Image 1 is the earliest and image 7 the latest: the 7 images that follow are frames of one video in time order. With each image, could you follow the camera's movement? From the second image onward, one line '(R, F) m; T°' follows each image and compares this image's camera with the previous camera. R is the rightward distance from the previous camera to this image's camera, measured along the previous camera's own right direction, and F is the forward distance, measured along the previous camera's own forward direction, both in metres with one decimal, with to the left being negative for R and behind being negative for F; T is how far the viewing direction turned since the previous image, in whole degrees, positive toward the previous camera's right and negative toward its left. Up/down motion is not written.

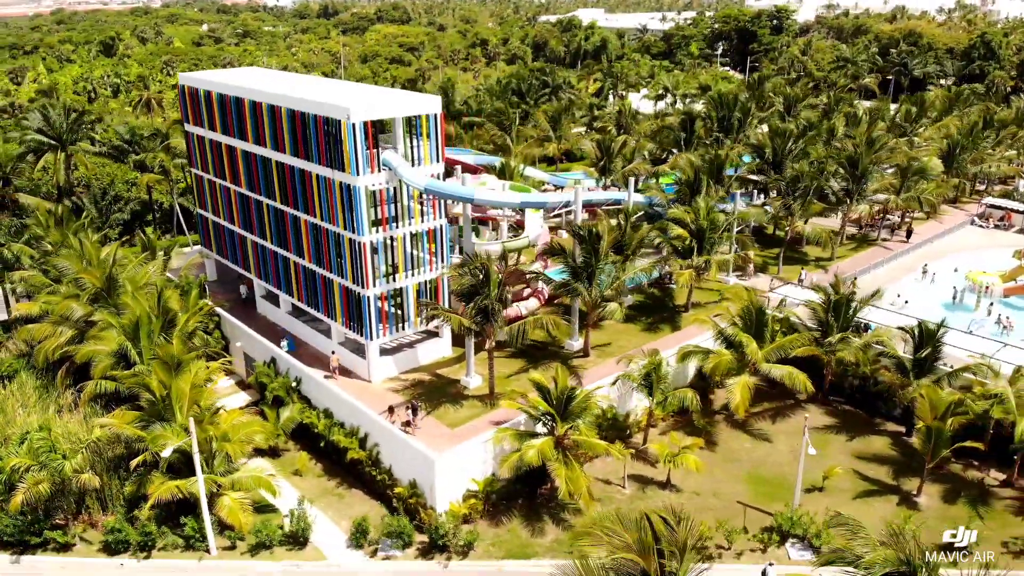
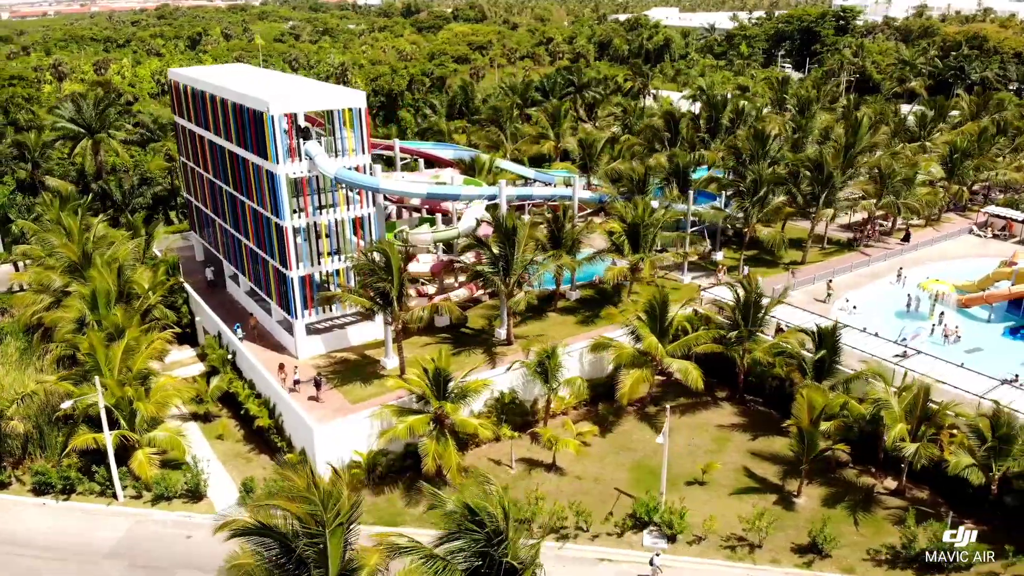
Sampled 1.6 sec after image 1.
(+6.4, -1.0) m; -7°
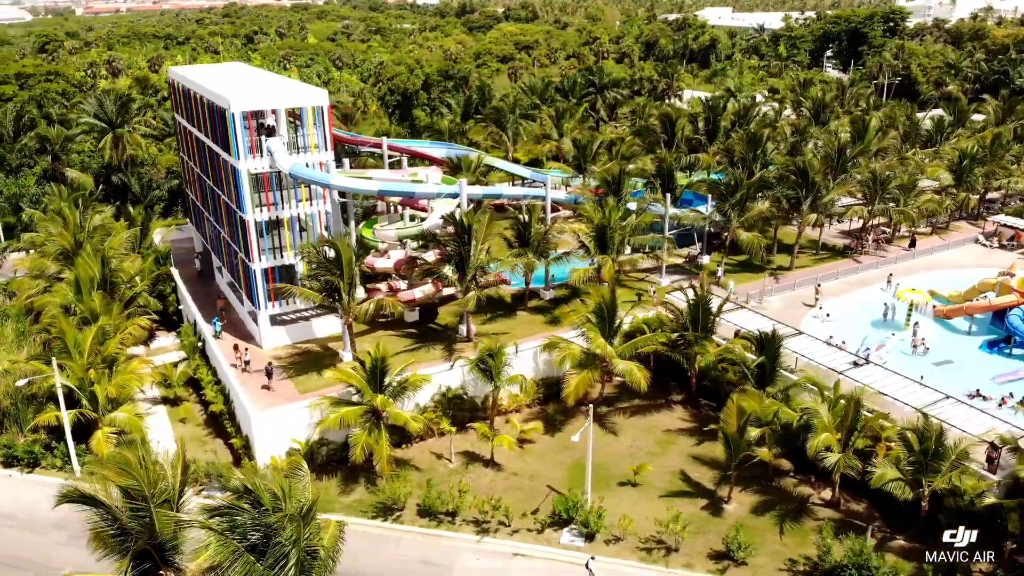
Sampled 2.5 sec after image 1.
(+4.0, -0.3) m; -4°
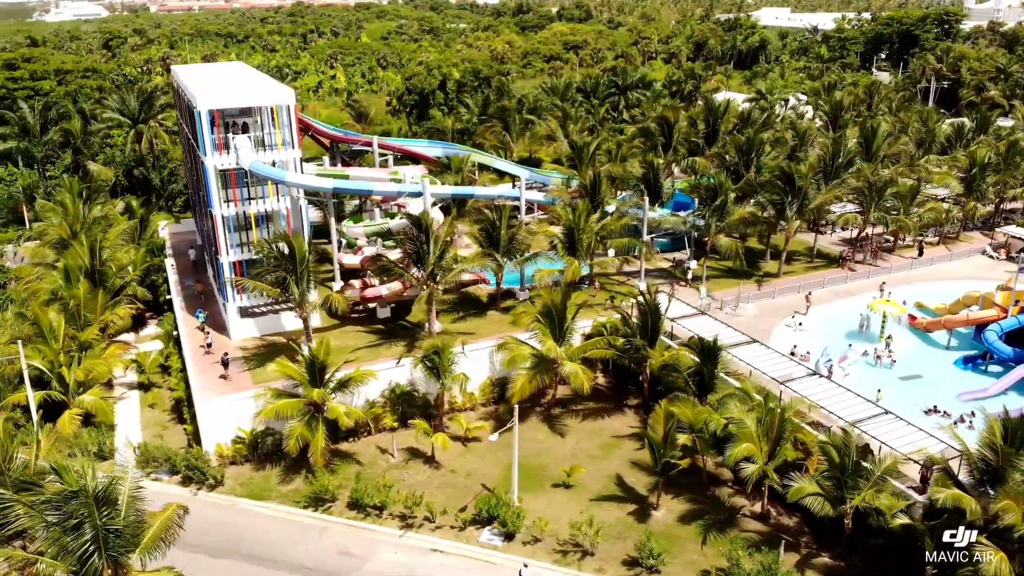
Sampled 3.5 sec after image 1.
(+4.1, -0.1) m; -5°
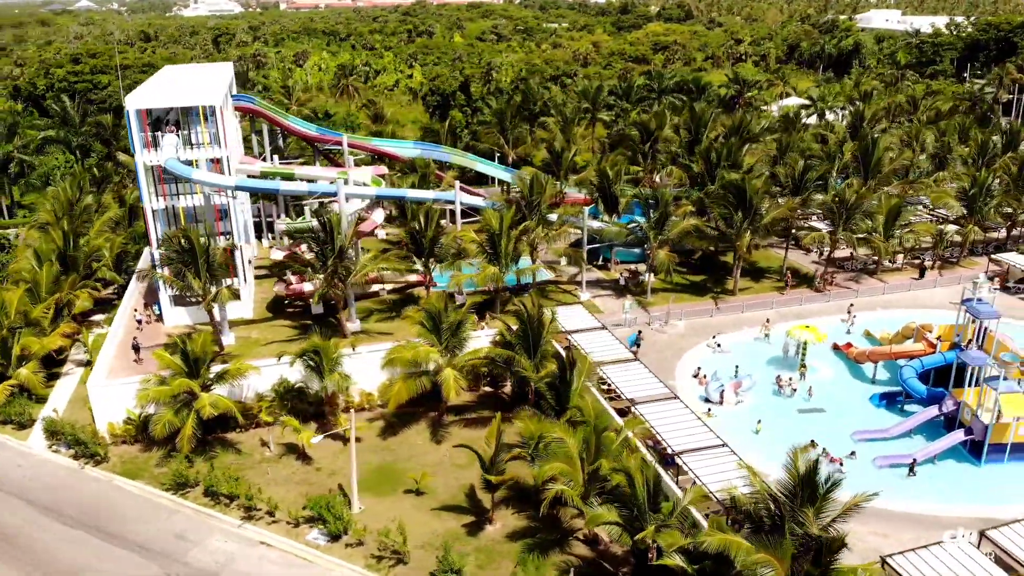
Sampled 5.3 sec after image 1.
(+8.5, +0.7) m; -9°
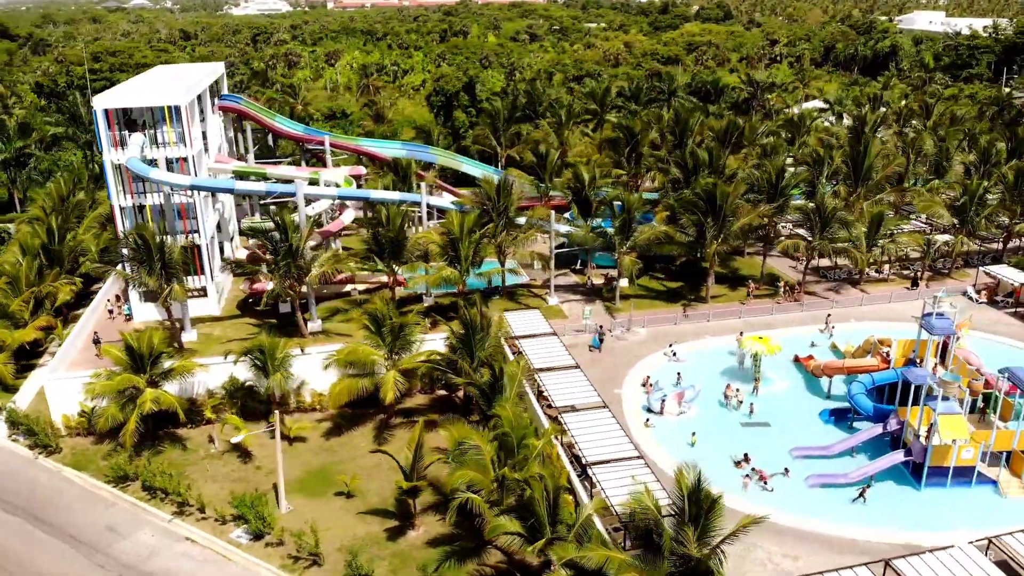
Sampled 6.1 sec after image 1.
(+3.7, +0.3) m; -4°
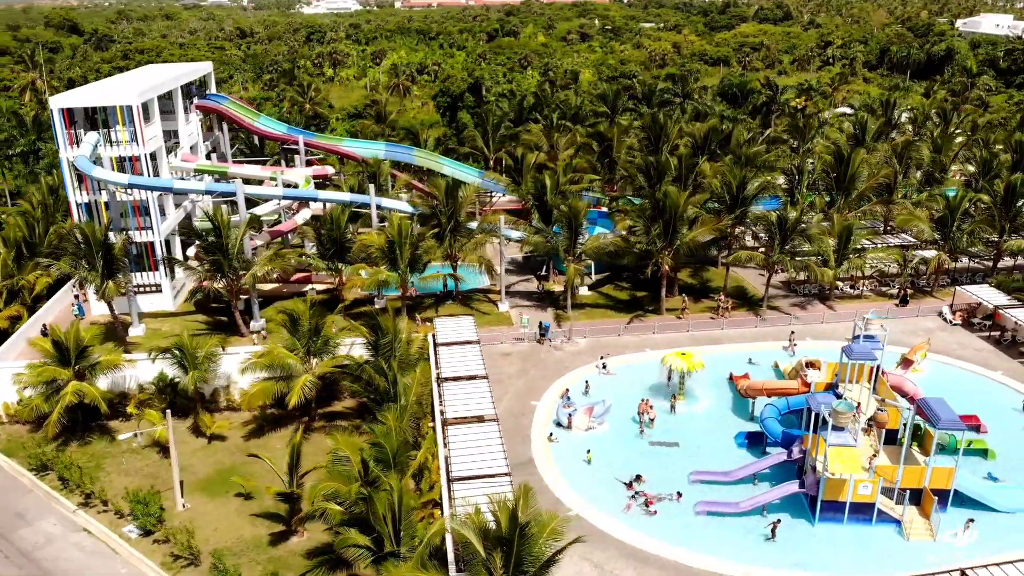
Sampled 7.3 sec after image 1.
(+5.4, +0.7) m; -5°
